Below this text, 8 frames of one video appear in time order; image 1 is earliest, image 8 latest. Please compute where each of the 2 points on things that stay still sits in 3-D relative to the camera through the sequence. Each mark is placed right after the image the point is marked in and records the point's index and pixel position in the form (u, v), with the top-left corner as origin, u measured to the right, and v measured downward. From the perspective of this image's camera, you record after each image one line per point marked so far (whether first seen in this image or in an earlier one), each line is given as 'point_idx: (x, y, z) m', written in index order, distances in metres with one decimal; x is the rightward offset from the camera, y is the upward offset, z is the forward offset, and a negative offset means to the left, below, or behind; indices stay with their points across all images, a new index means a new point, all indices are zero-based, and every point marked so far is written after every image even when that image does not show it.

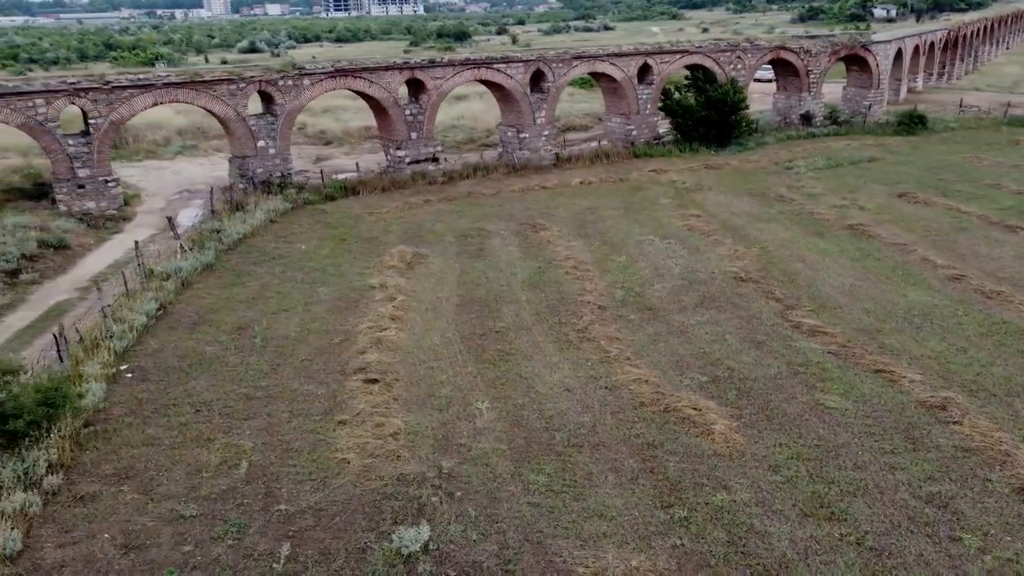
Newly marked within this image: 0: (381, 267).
0: (-1.8, +0.3, +15.6) m
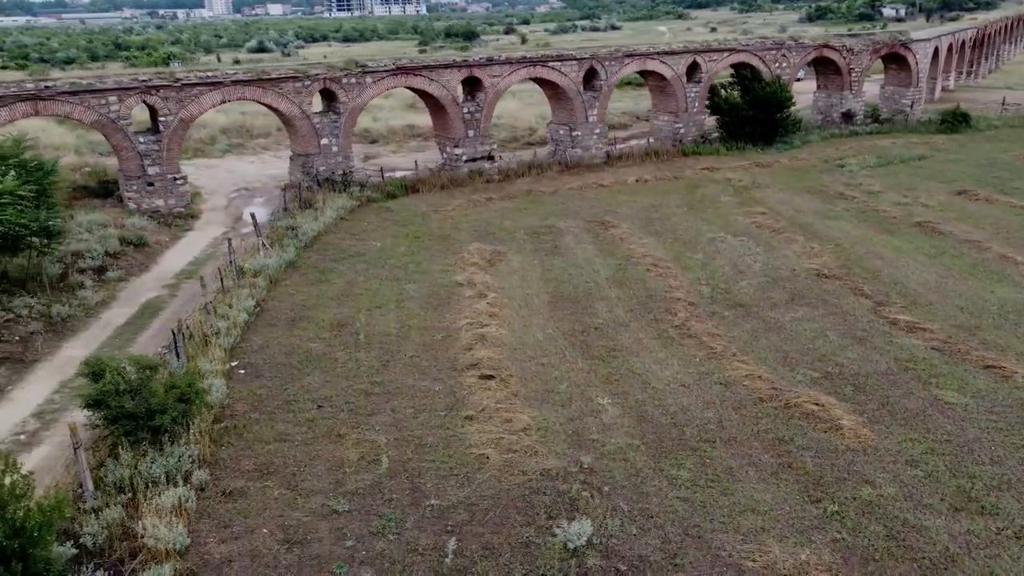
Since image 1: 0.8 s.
0: (-0.7, +0.3, +15.6) m
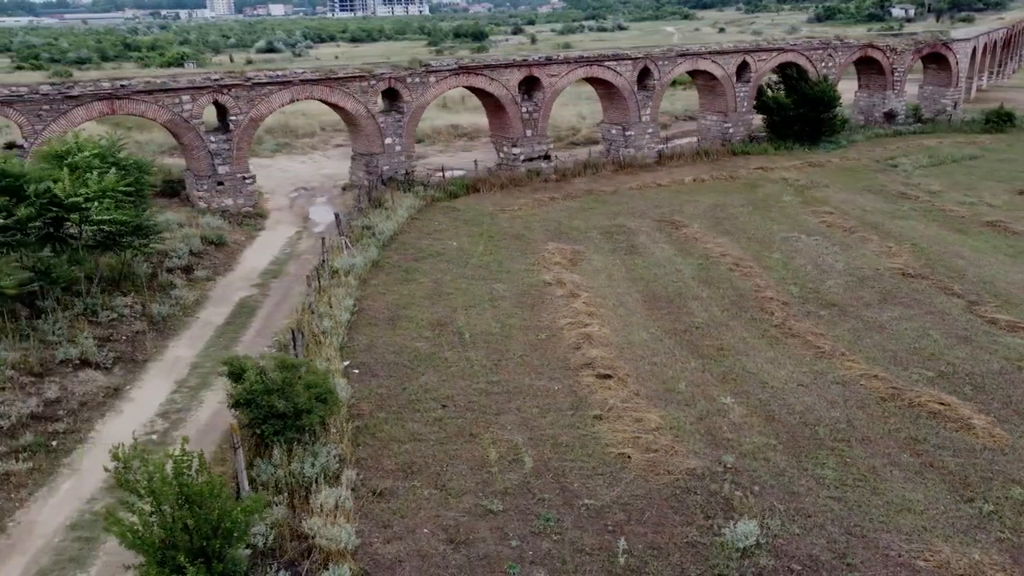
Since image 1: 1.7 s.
0: (+0.5, +0.3, +15.5) m
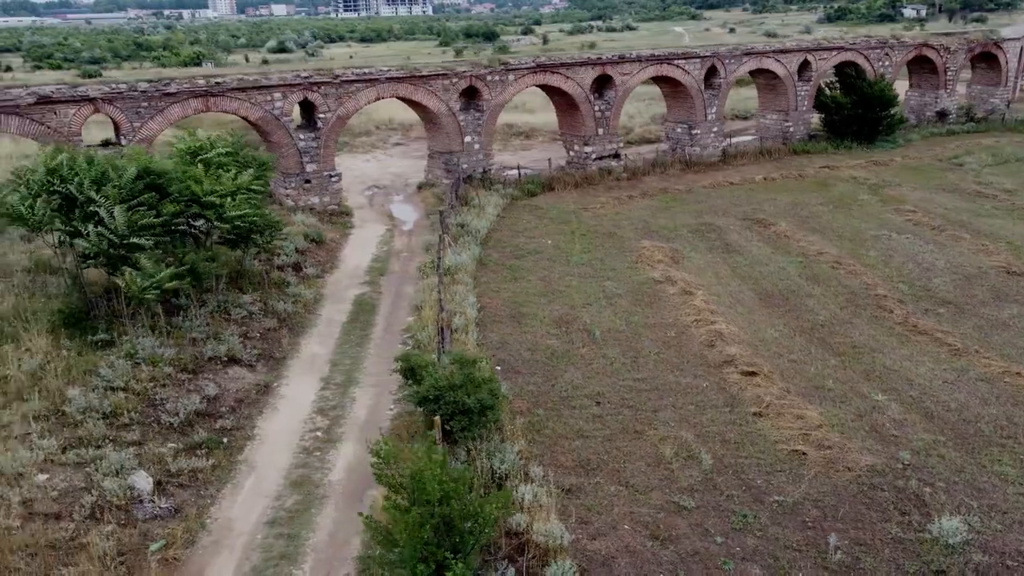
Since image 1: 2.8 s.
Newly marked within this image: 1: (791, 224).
0: (+1.9, +0.4, +15.5) m
1: (+4.7, +1.1, +18.3) m
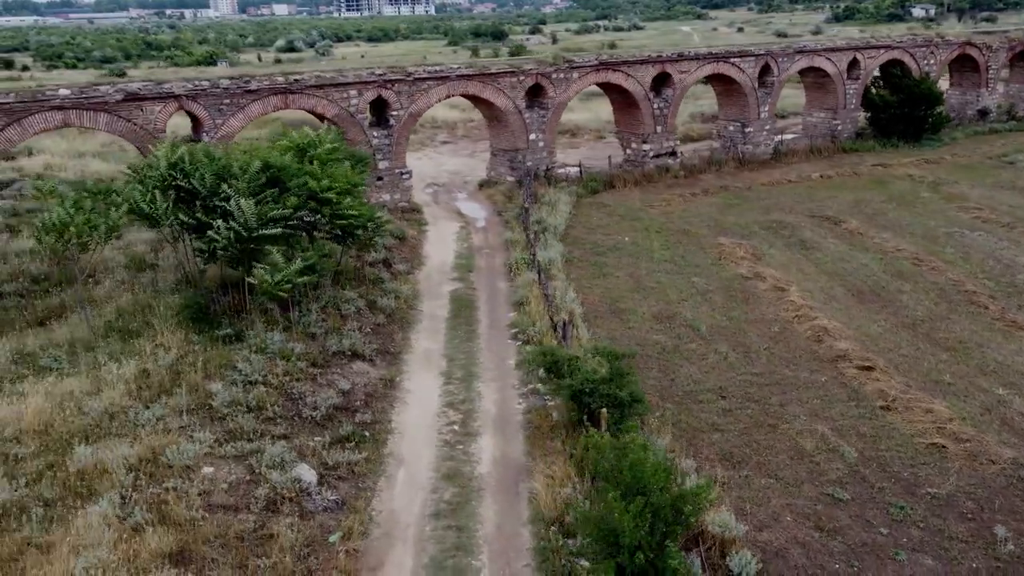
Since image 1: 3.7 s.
0: (+3.1, +0.4, +15.5) m
1: (+5.8, +1.1, +18.4) m
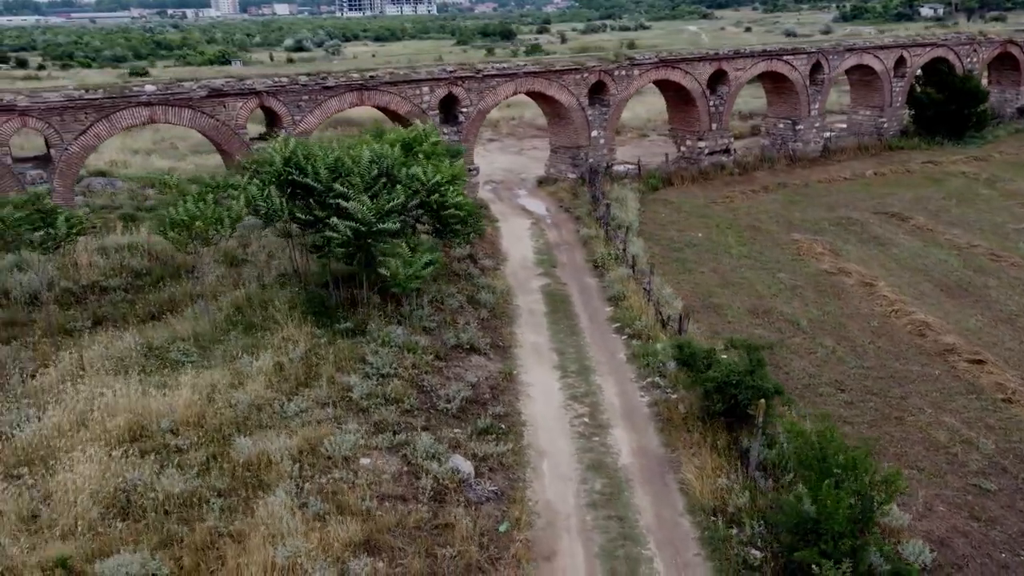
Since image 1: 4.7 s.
0: (+4.3, +0.5, +15.6) m
1: (+7.0, +1.2, +18.4) m
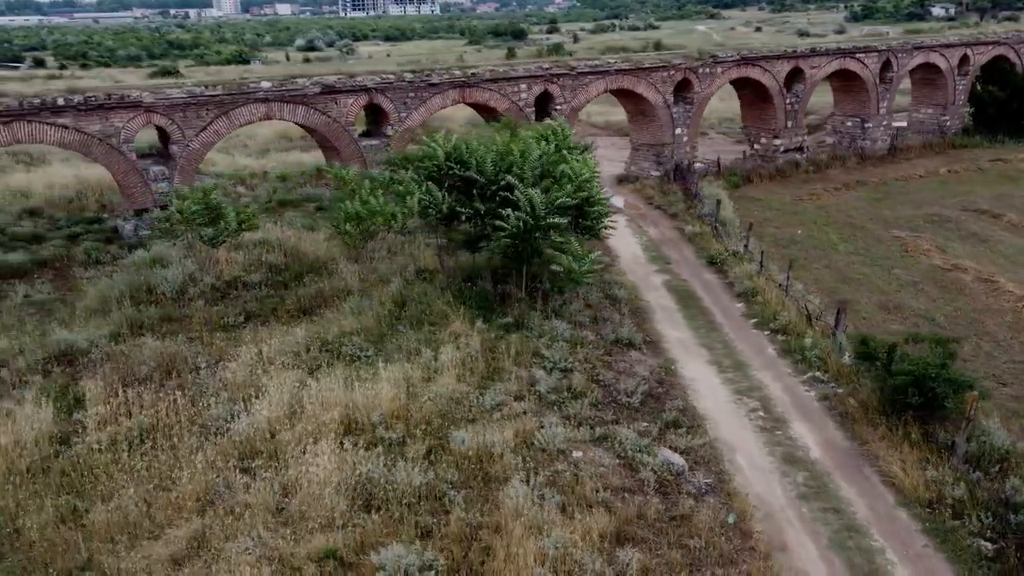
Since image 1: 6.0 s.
0: (+5.8, +0.5, +15.6) m
1: (+8.5, +1.2, +18.5) m
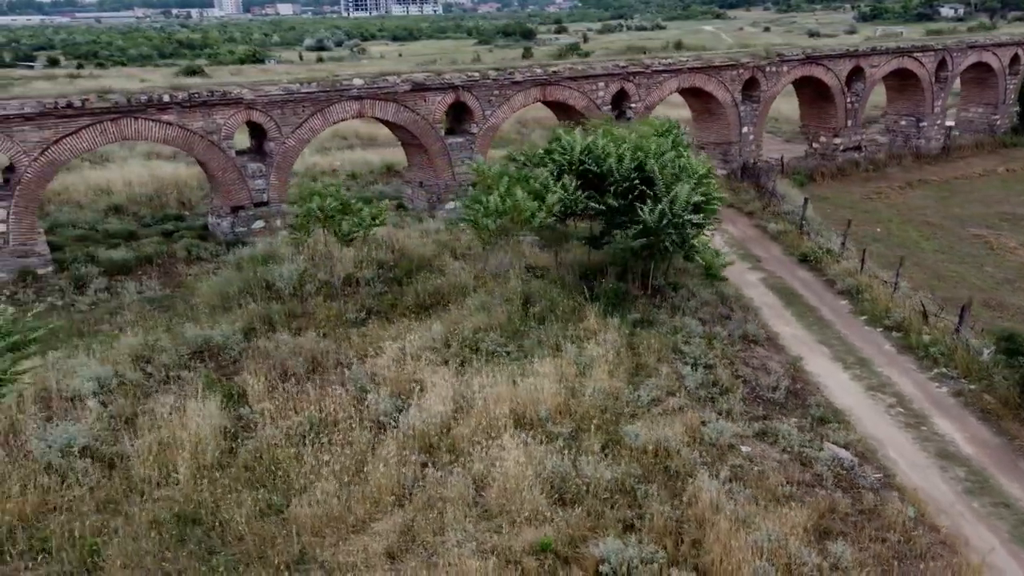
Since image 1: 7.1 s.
0: (+7.1, +0.6, +15.6) m
1: (+9.8, +1.3, +18.5) m
